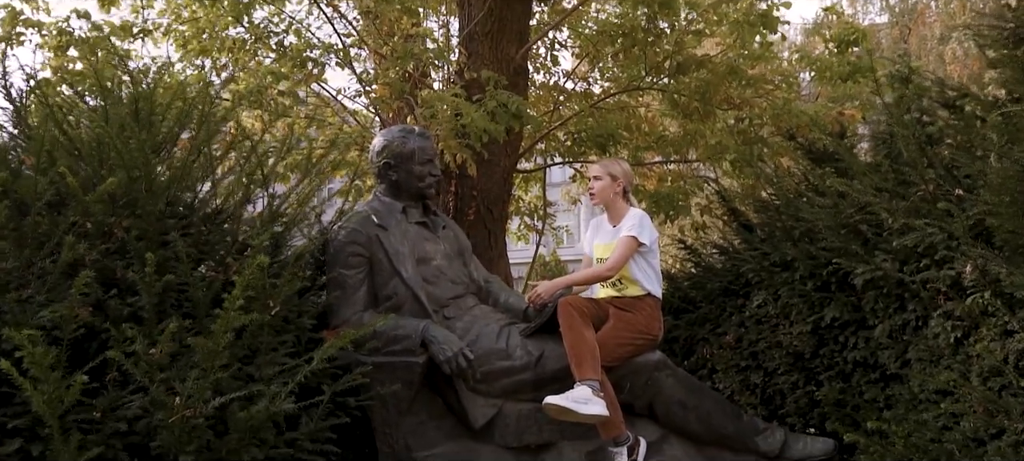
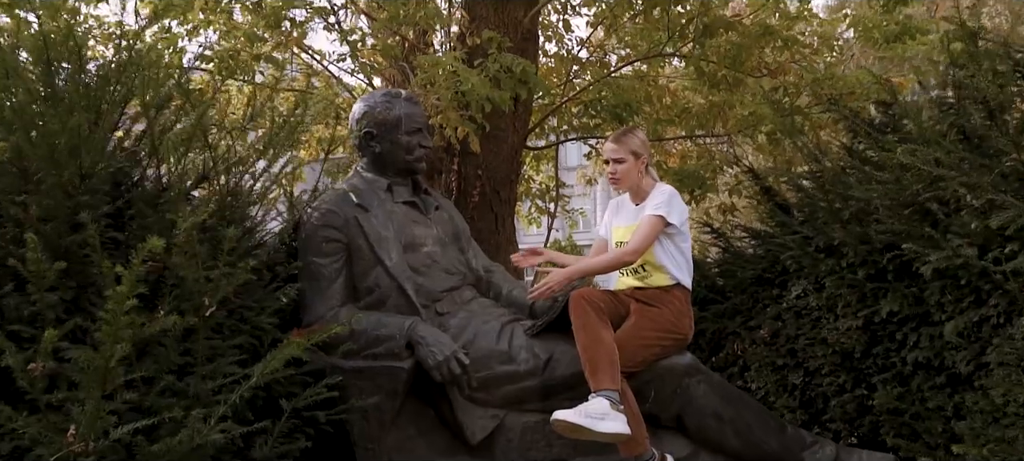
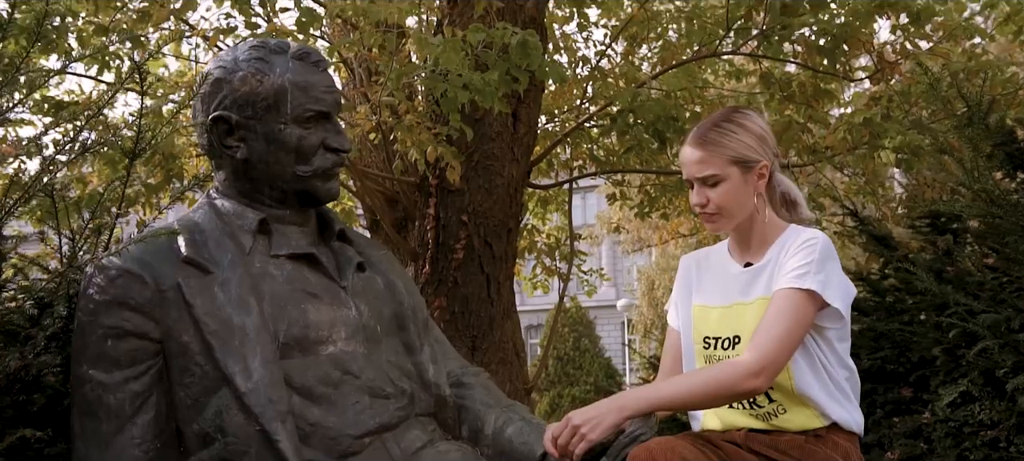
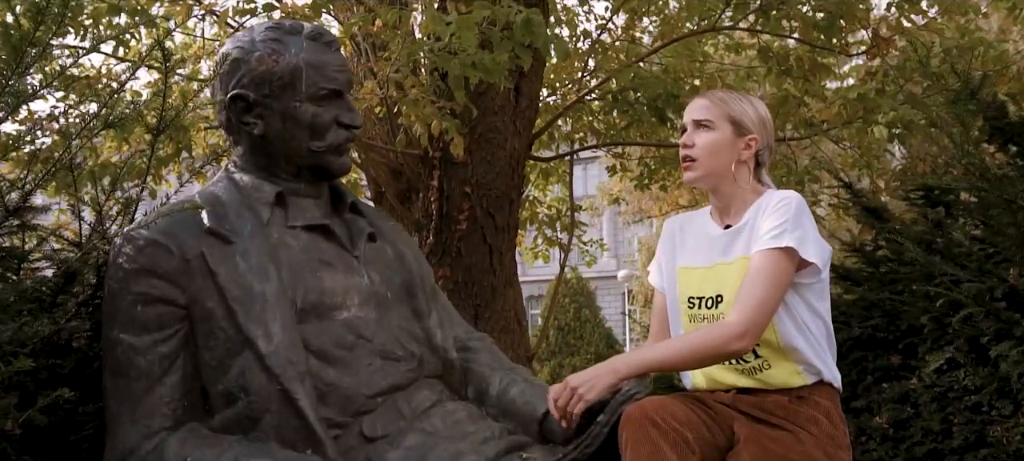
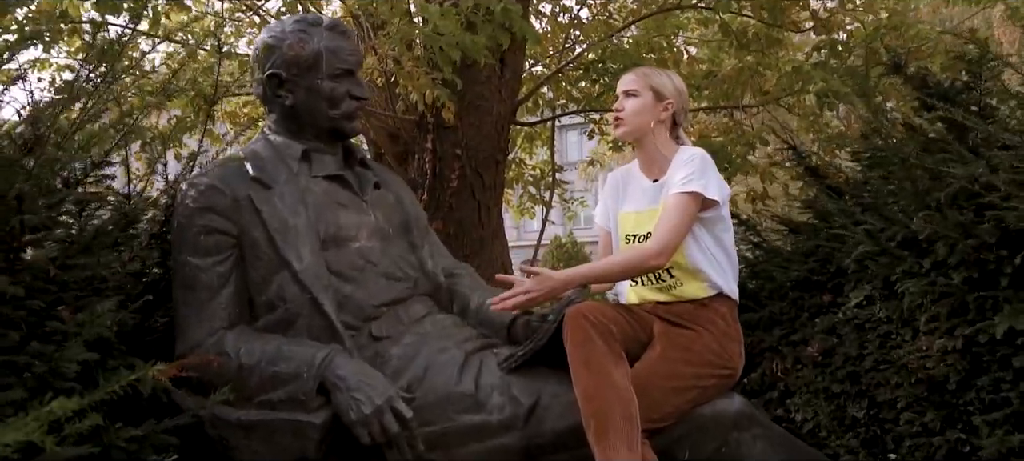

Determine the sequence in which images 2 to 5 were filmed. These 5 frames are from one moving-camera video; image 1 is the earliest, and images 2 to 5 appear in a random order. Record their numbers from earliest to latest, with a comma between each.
2, 5, 4, 3
